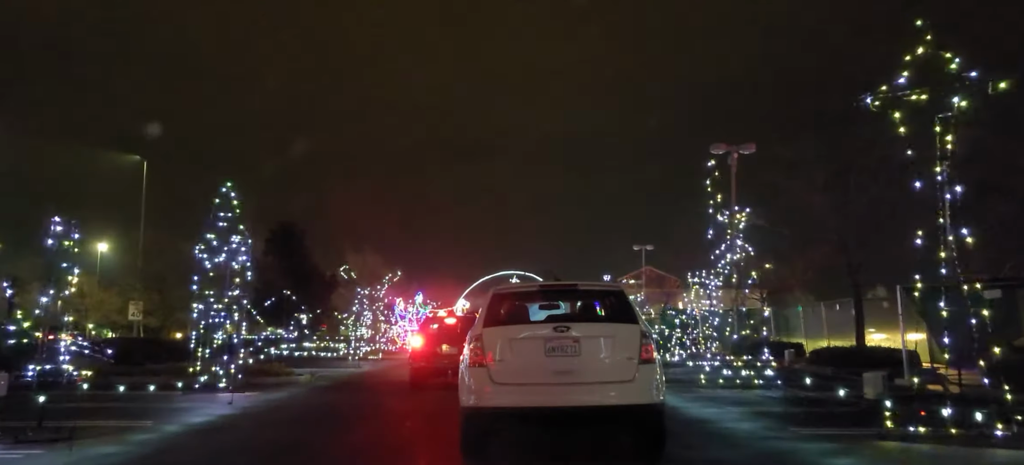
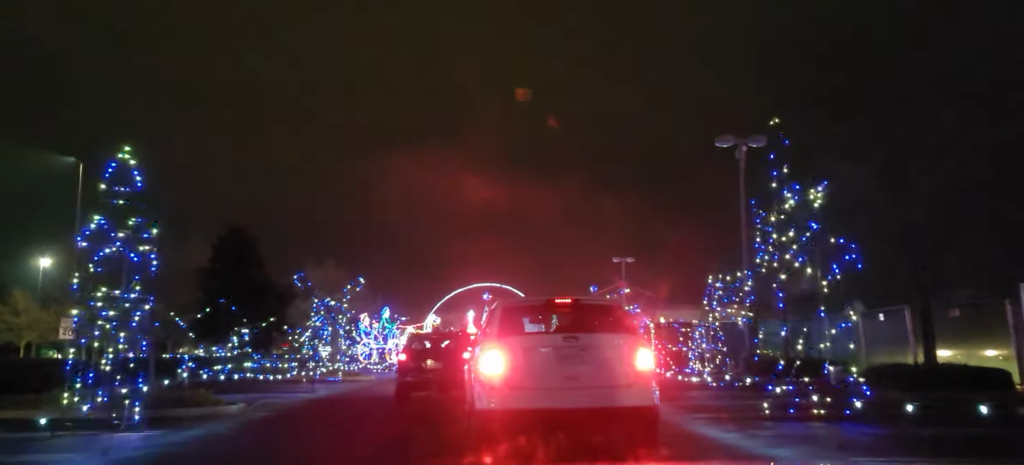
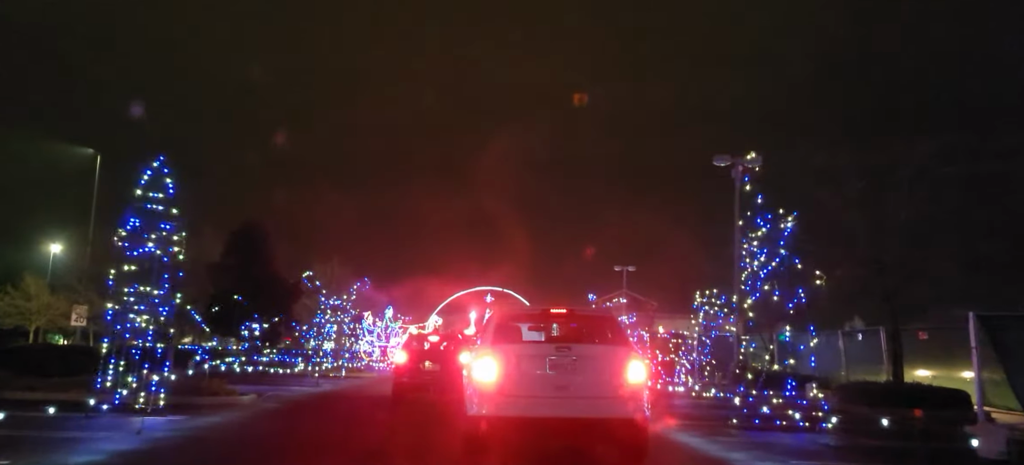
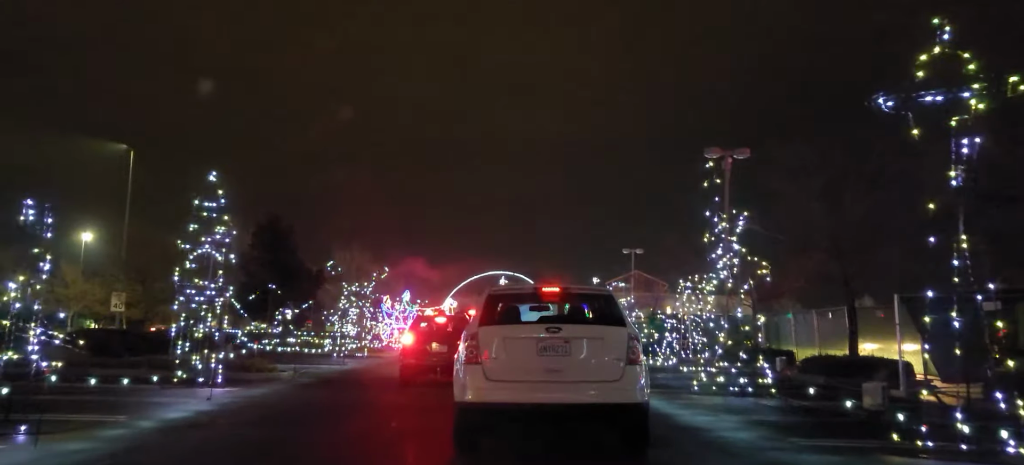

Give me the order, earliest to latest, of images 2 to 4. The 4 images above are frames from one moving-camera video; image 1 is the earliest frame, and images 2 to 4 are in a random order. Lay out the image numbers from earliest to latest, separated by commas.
4, 3, 2
